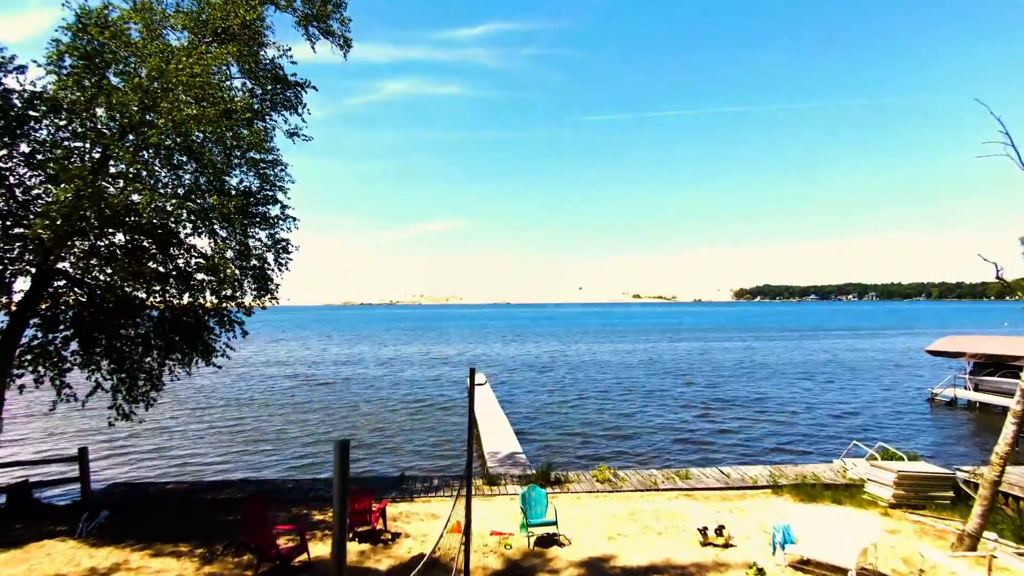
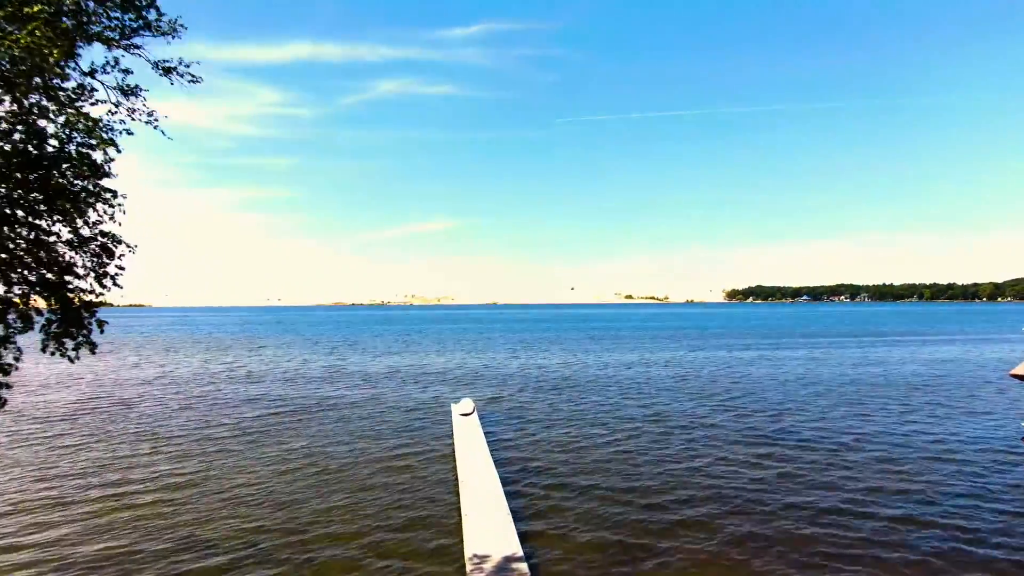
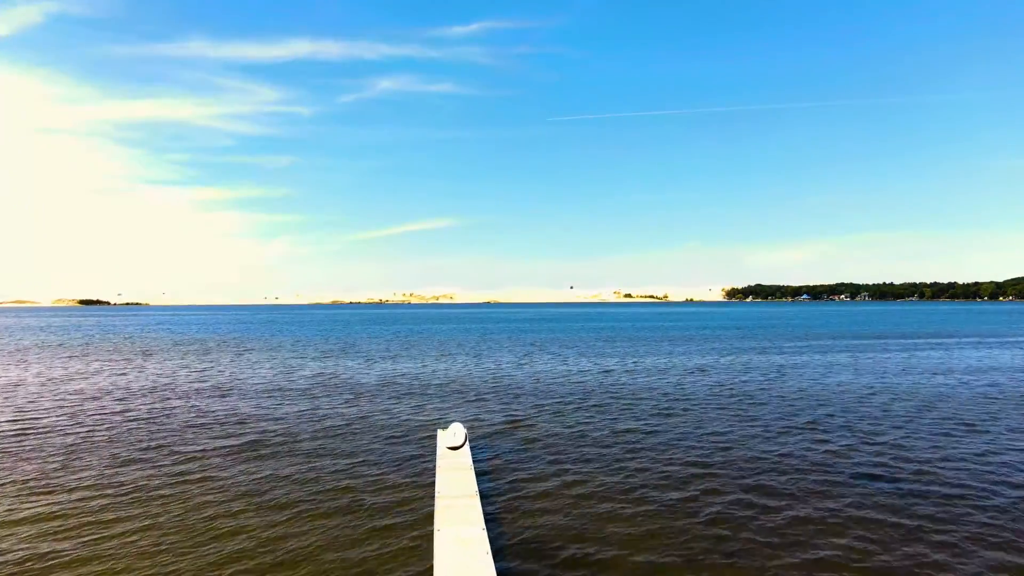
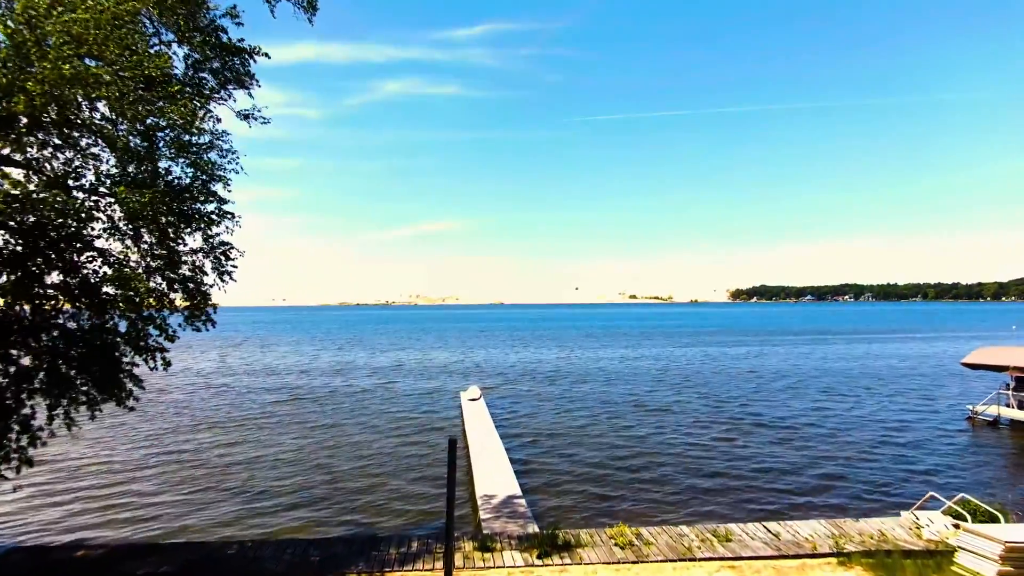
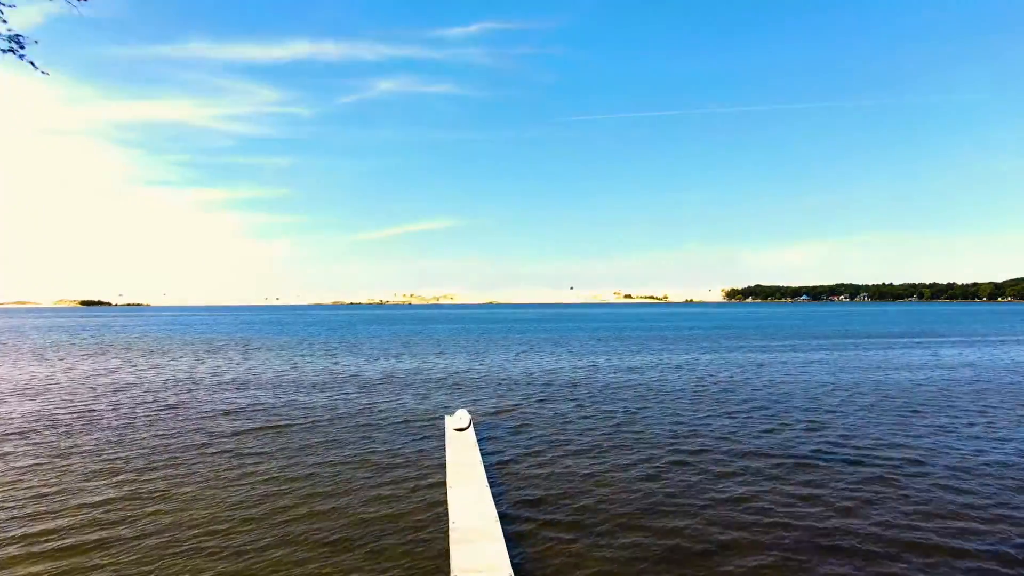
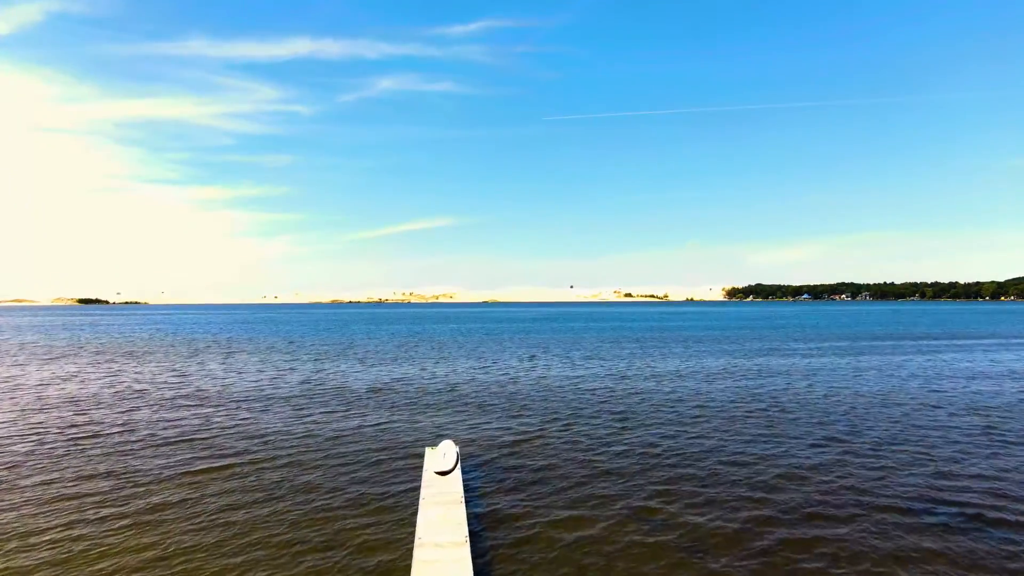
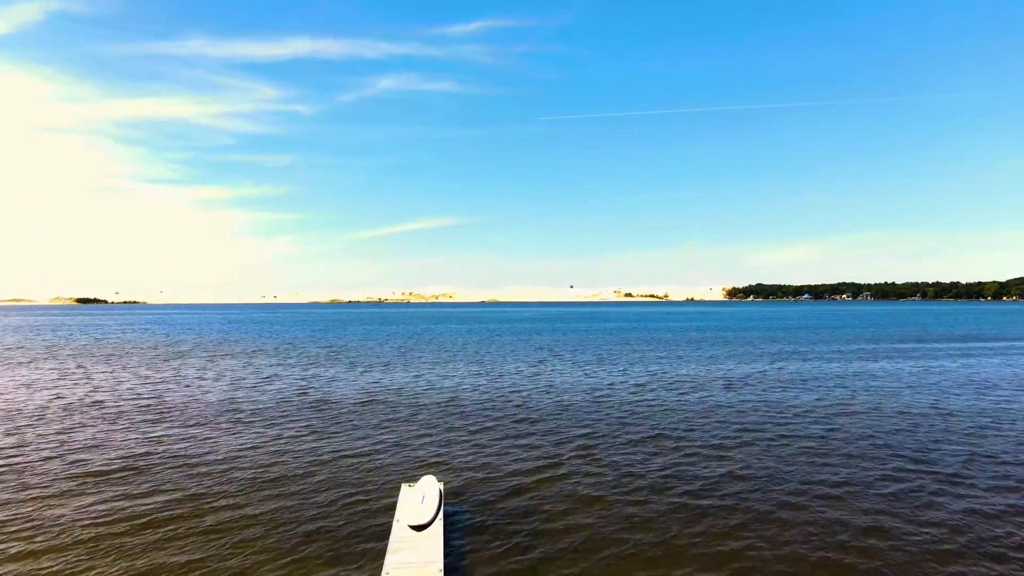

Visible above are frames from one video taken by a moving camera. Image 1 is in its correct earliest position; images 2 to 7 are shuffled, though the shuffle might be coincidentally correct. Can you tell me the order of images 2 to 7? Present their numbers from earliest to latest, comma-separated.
4, 2, 5, 3, 6, 7
